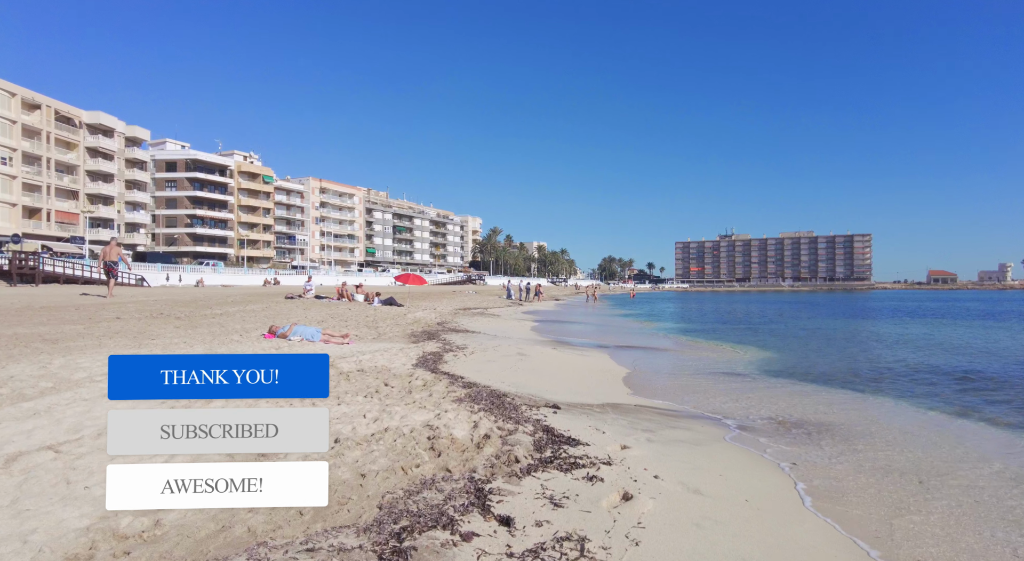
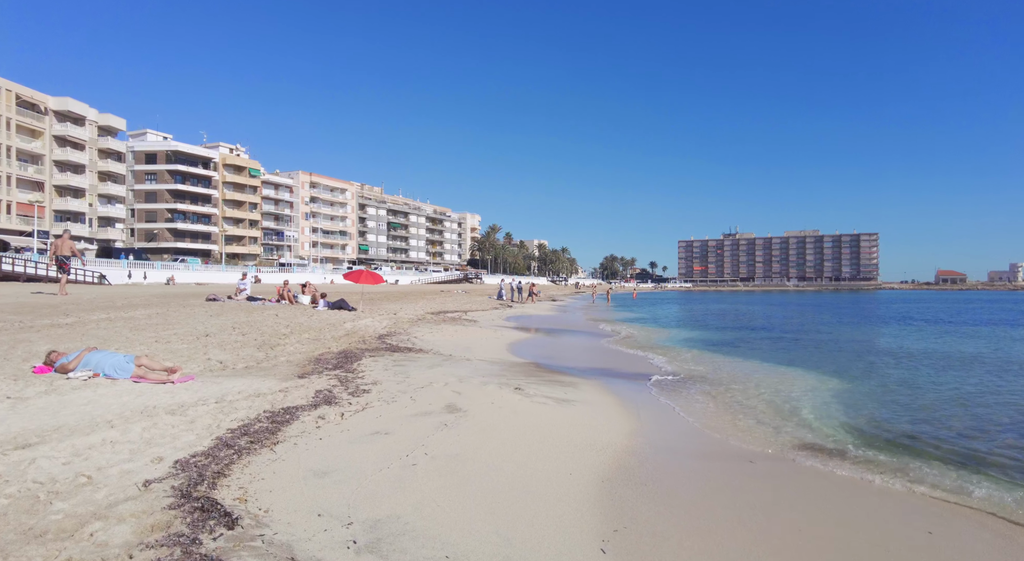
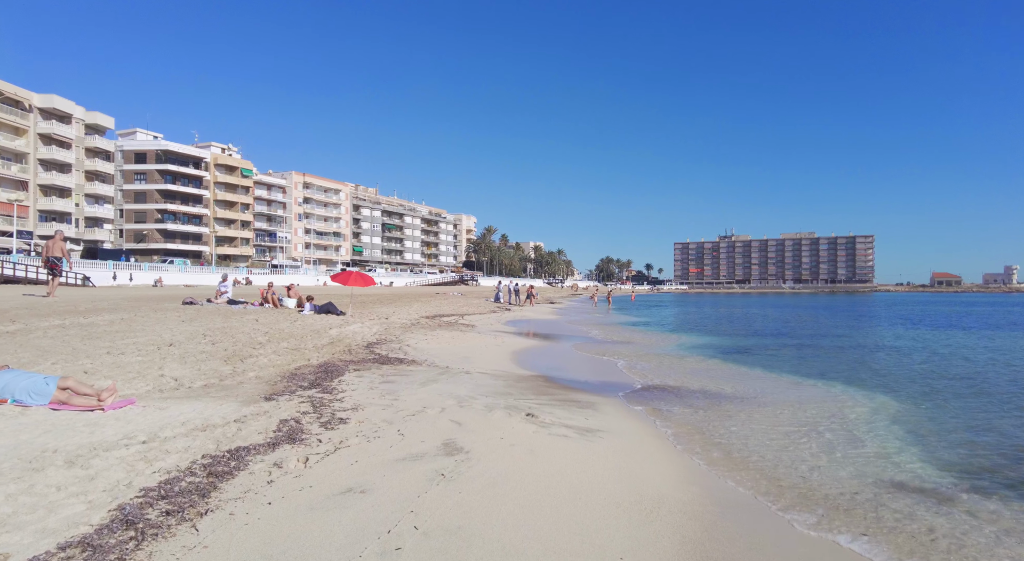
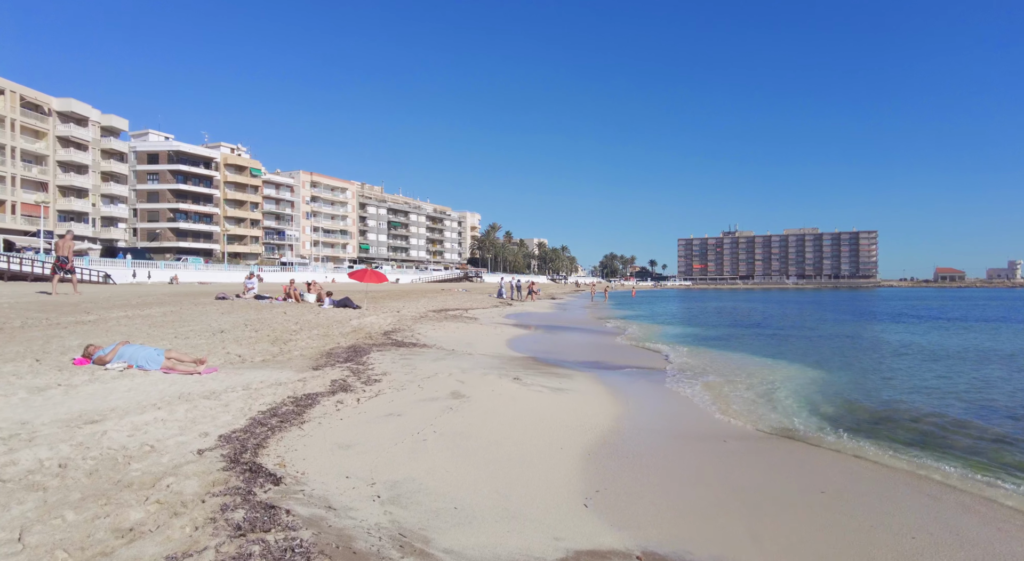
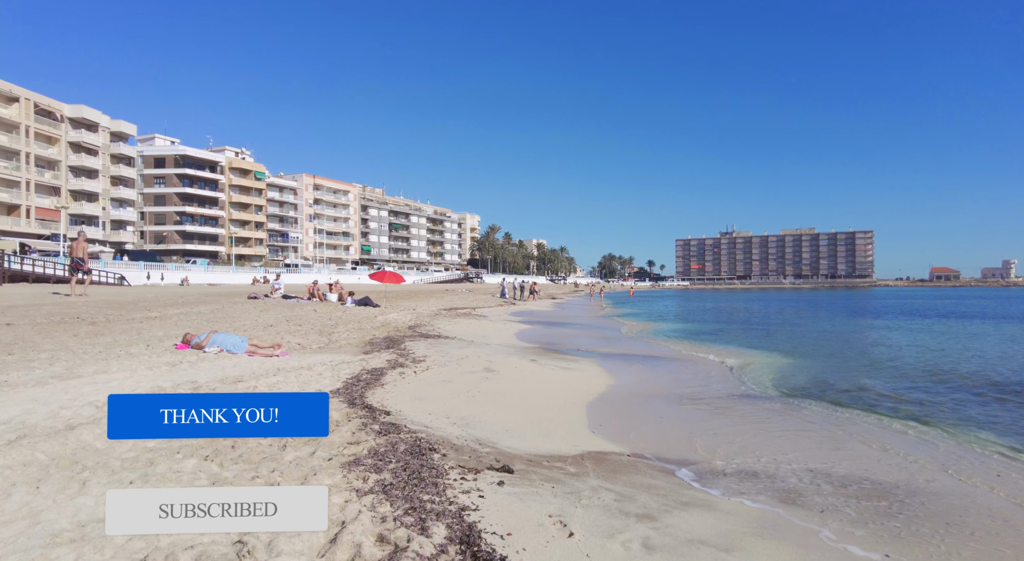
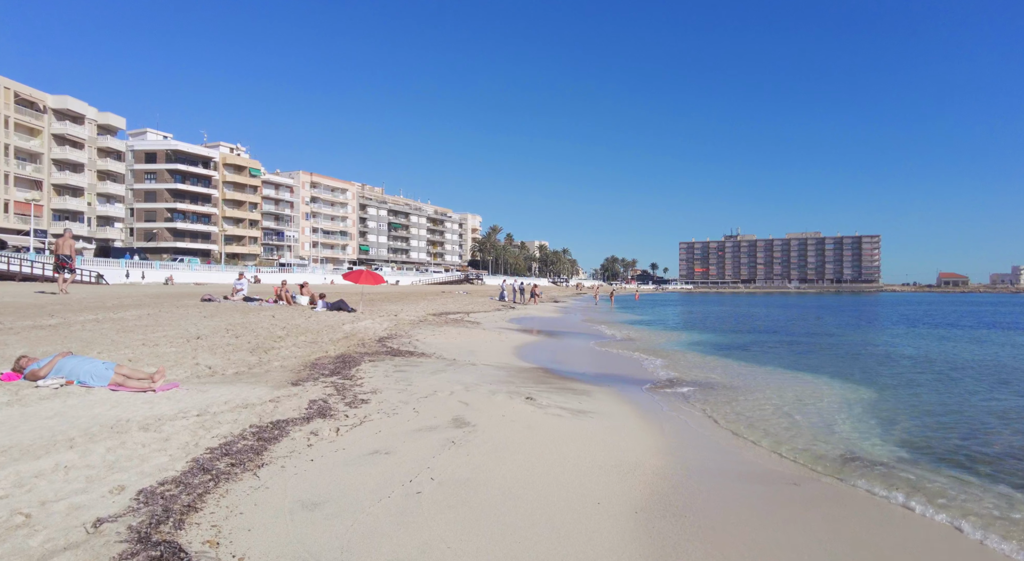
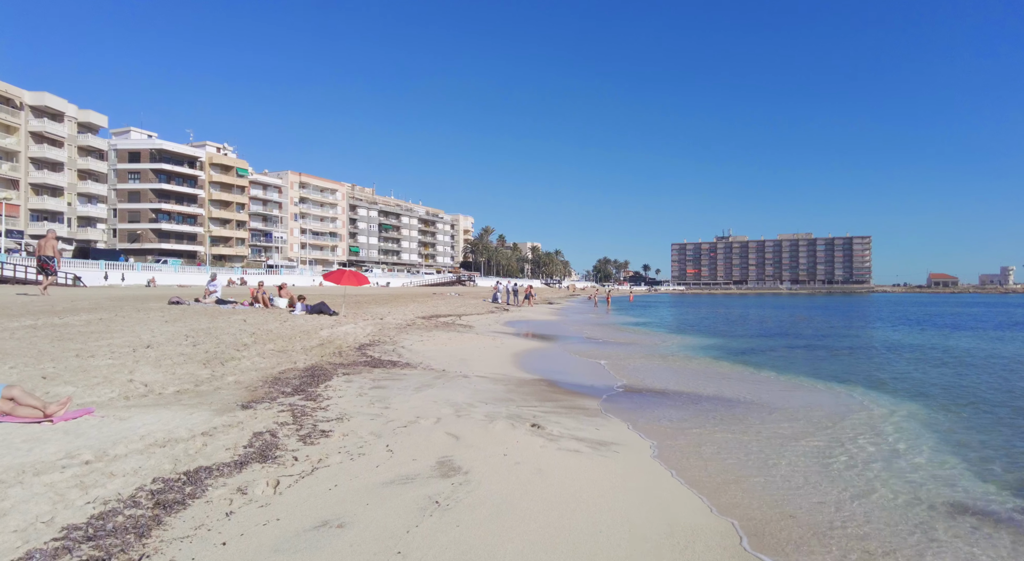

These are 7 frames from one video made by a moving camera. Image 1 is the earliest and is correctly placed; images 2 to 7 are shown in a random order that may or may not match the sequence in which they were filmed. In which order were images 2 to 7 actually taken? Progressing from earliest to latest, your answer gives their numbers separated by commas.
5, 4, 2, 6, 3, 7
